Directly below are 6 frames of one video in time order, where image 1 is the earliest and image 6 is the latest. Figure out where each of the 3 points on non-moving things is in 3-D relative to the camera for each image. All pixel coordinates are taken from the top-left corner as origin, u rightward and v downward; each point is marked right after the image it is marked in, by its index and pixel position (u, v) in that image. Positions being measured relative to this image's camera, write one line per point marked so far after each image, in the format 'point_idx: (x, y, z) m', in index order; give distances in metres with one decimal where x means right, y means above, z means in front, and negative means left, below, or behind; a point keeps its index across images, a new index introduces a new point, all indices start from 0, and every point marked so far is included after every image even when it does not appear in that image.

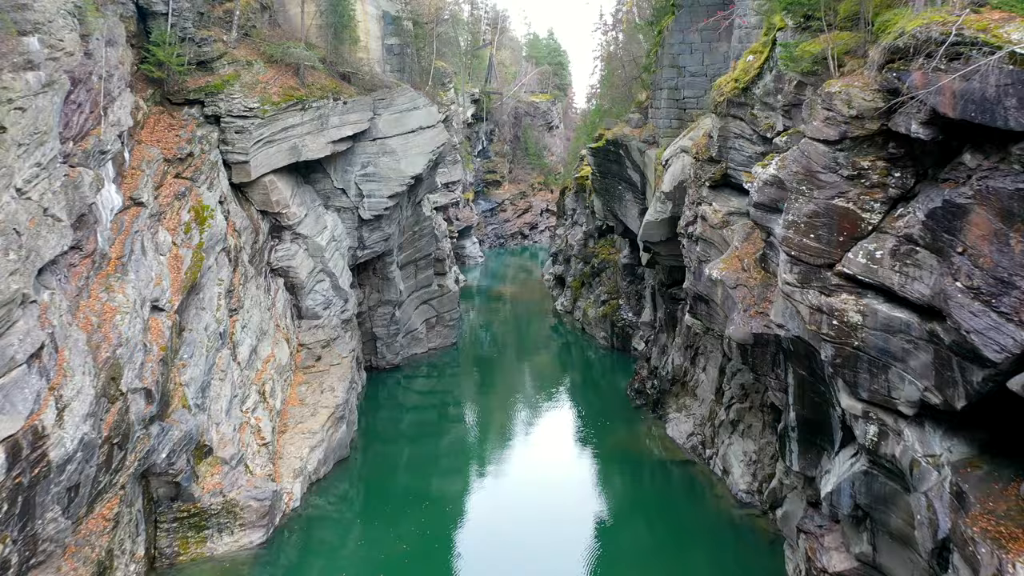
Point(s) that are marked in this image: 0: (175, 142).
0: (-6.9, +3.0, +14.4) m
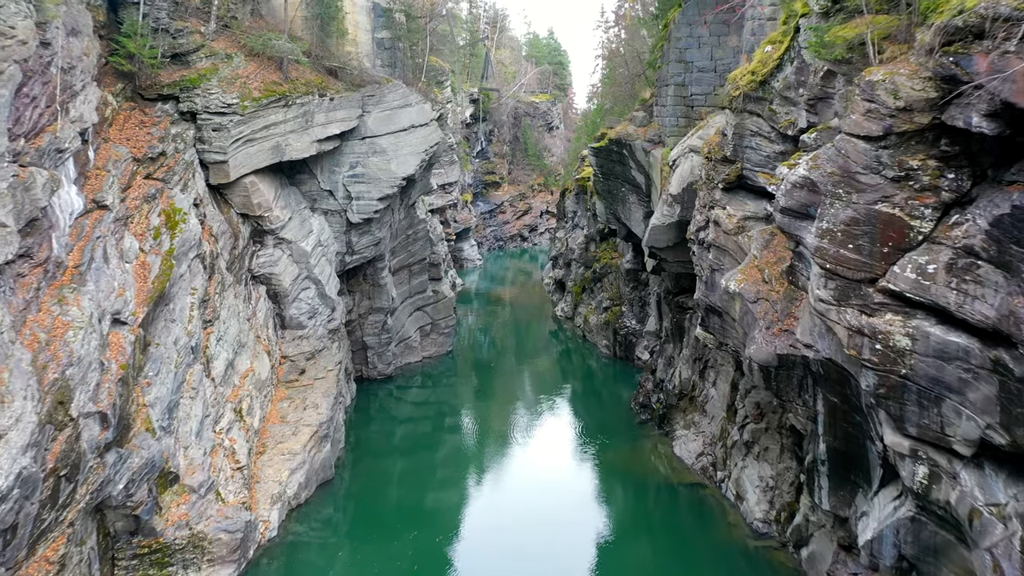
0: (-6.9, +2.8, +13.3) m
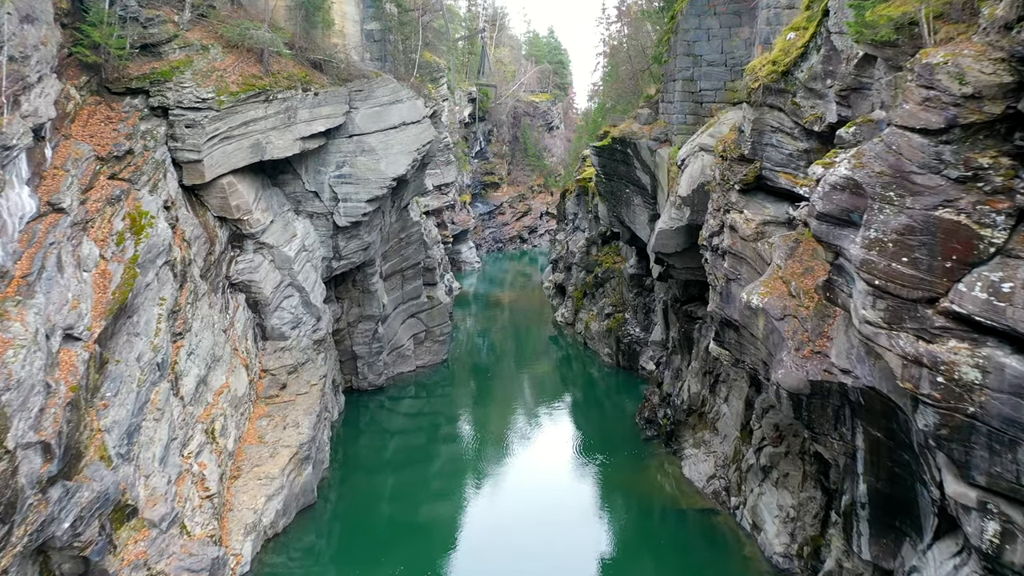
0: (-7.0, +2.6, +12.3) m
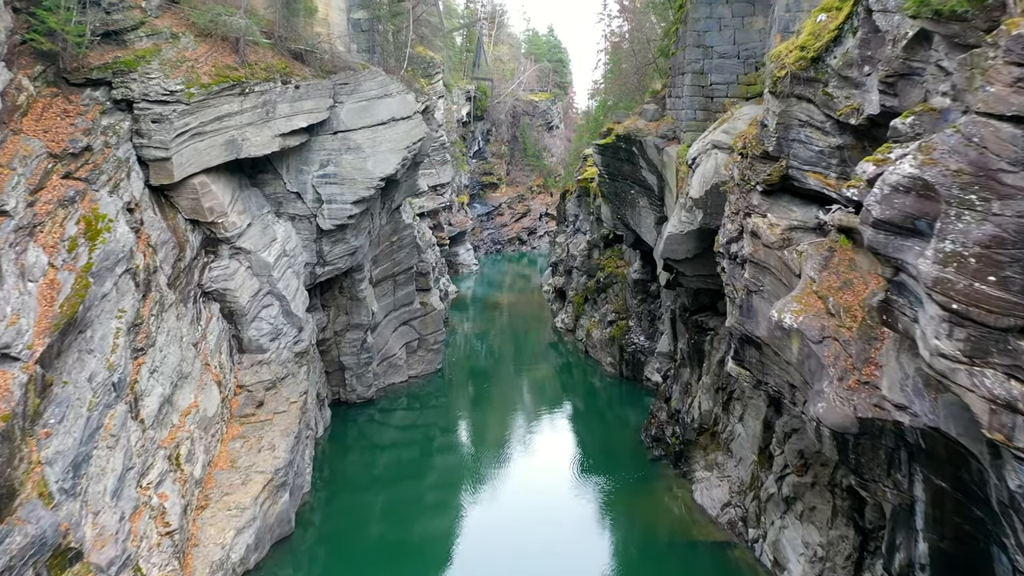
0: (-7.0, +2.4, +11.1) m
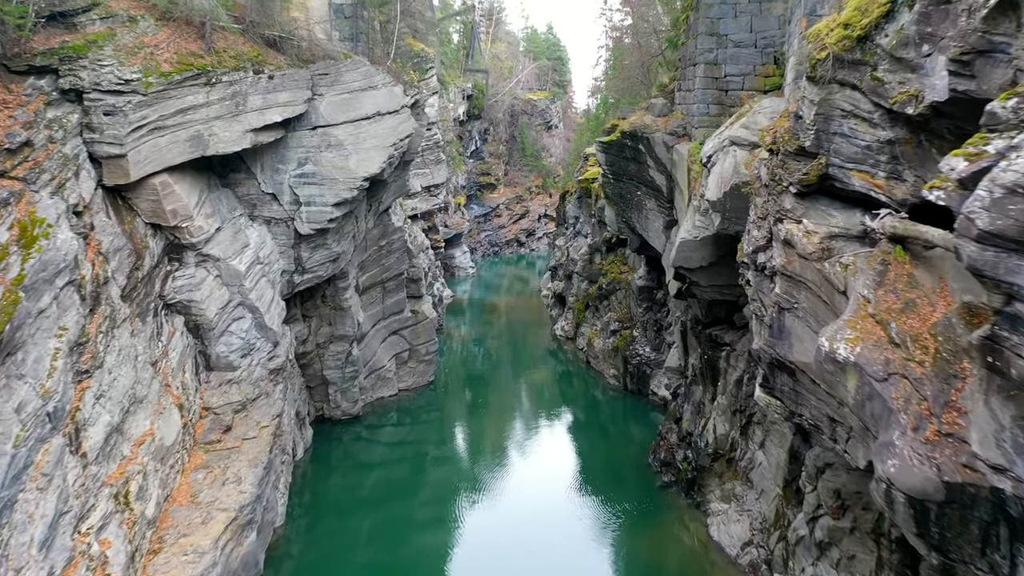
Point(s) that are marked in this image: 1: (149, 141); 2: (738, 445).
0: (-7.1, +2.3, +9.8) m
1: (-5.9, +2.4, +11.5) m
2: (+4.0, -2.8, +12.4) m
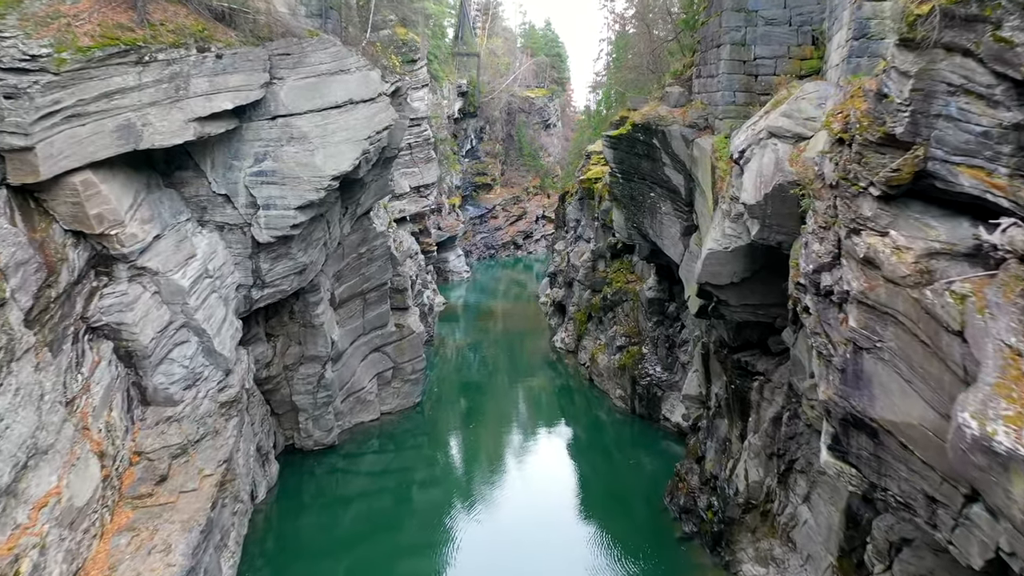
0: (-7.2, +2.0, +7.7) m
1: (-6.0, +2.1, +9.5) m
2: (+3.9, -3.1, +10.4) m
